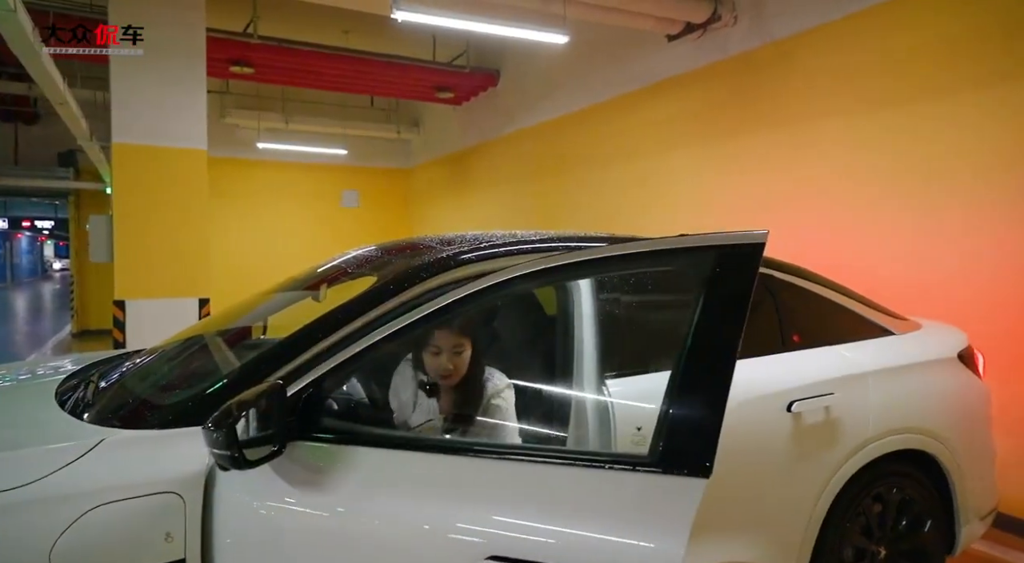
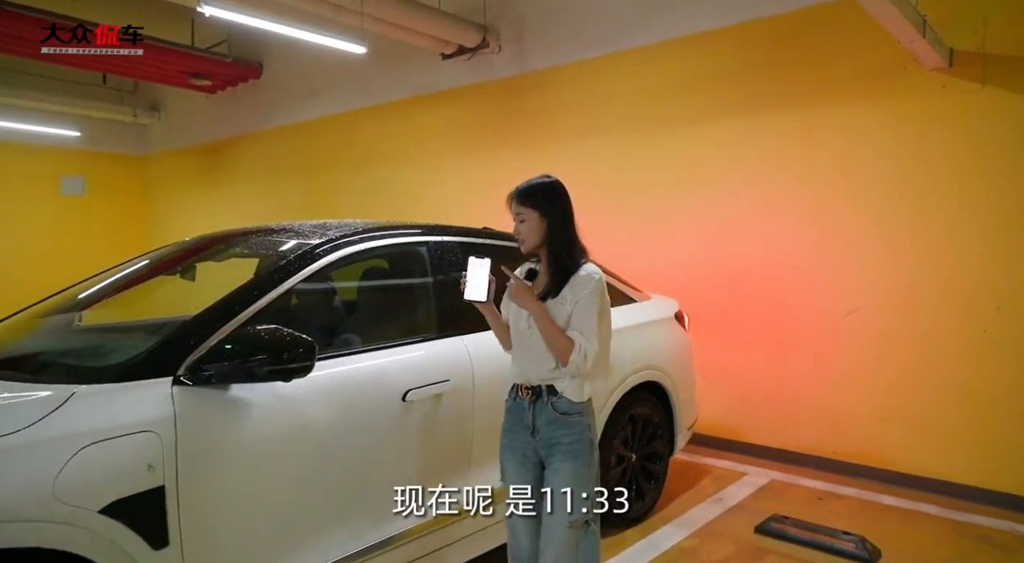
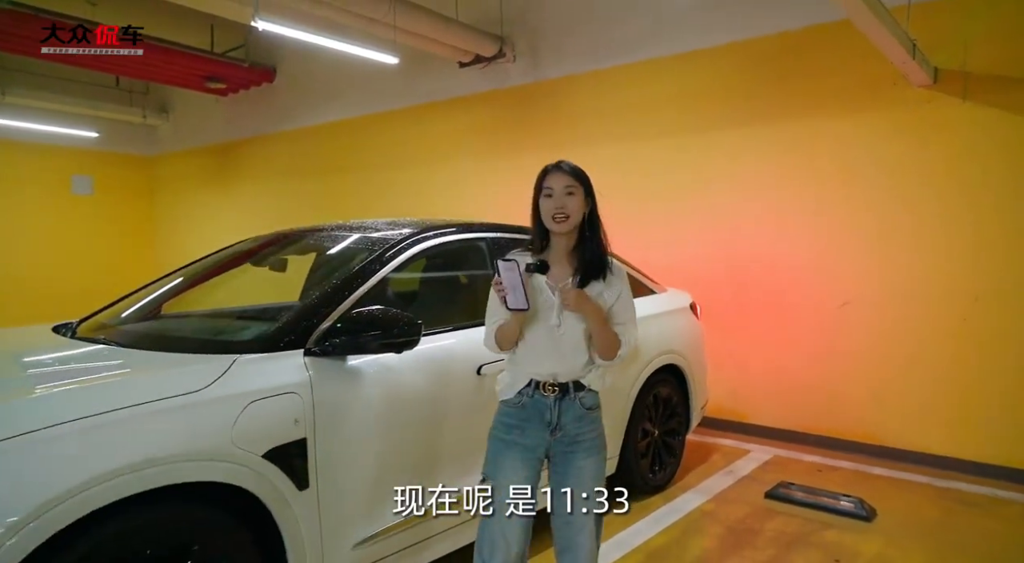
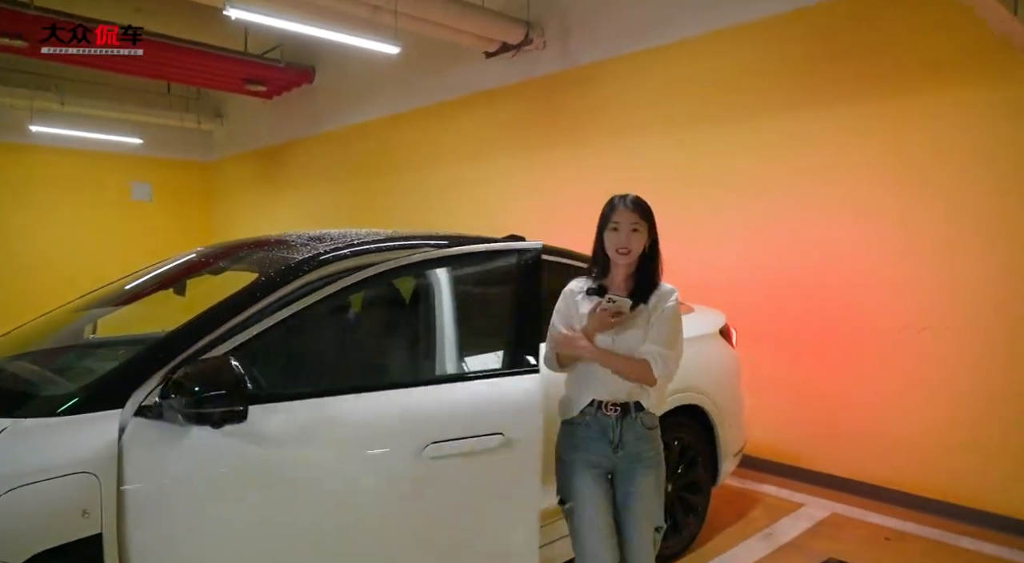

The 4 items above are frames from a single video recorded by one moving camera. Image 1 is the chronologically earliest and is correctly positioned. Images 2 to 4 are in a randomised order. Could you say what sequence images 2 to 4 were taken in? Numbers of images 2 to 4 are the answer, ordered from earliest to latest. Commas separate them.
4, 2, 3
